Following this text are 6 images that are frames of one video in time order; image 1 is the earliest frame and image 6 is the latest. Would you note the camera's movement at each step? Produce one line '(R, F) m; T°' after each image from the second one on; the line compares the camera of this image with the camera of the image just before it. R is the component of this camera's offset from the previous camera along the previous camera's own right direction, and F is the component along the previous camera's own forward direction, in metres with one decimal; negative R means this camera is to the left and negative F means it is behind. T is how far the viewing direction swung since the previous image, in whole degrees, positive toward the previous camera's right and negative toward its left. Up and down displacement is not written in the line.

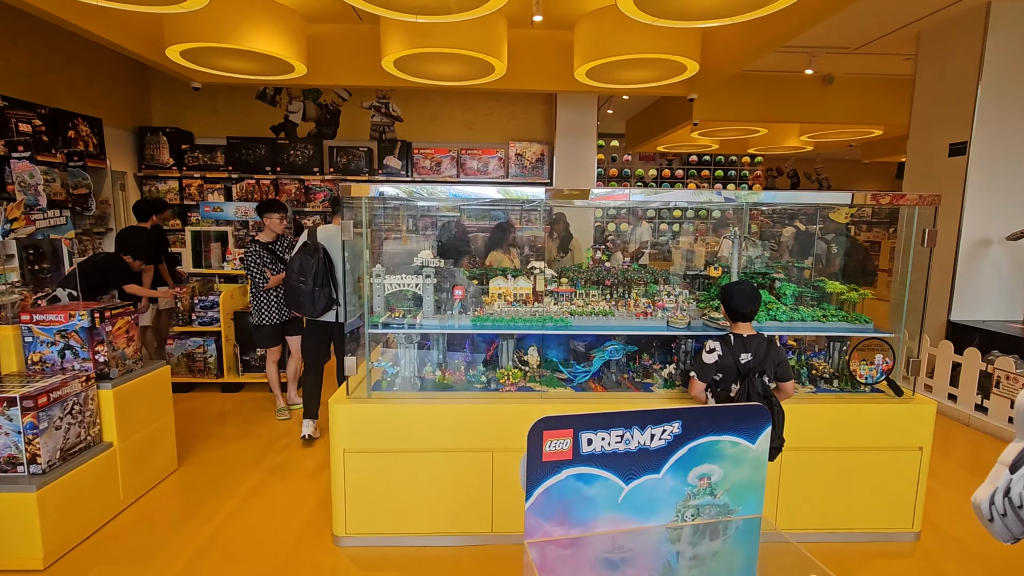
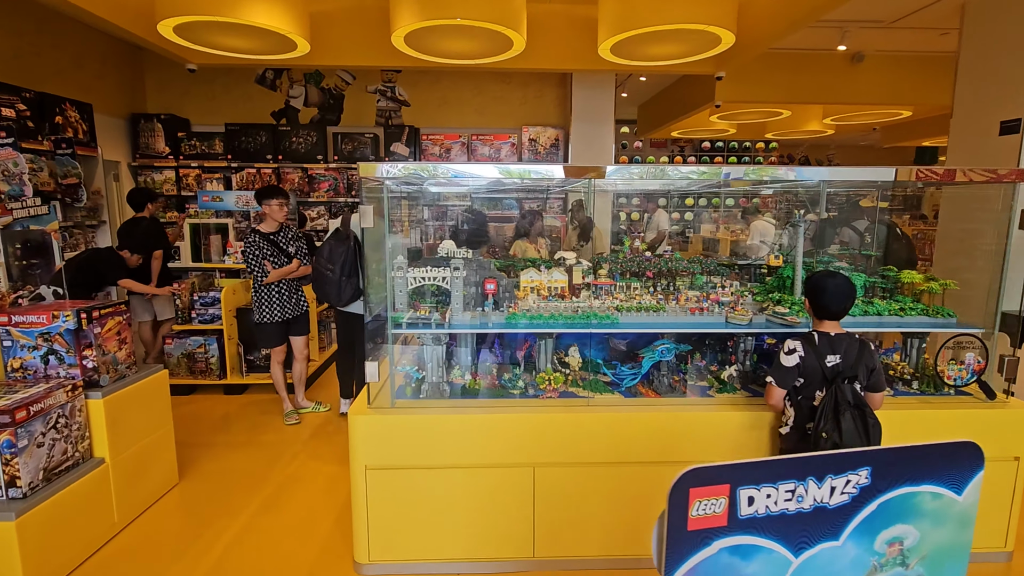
(-0.2, +0.4) m; 0°
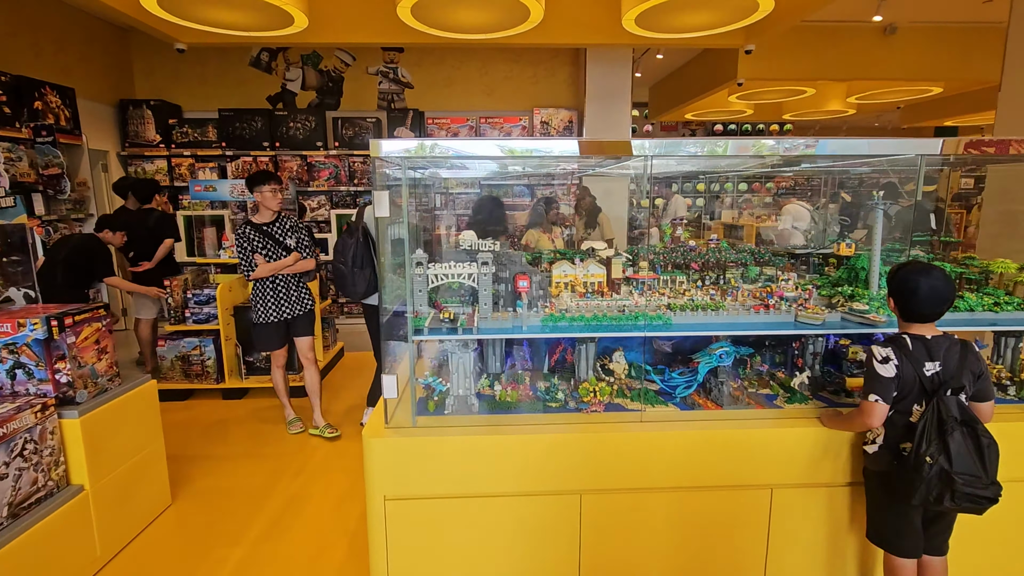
(-0.2, +0.4) m; 0°
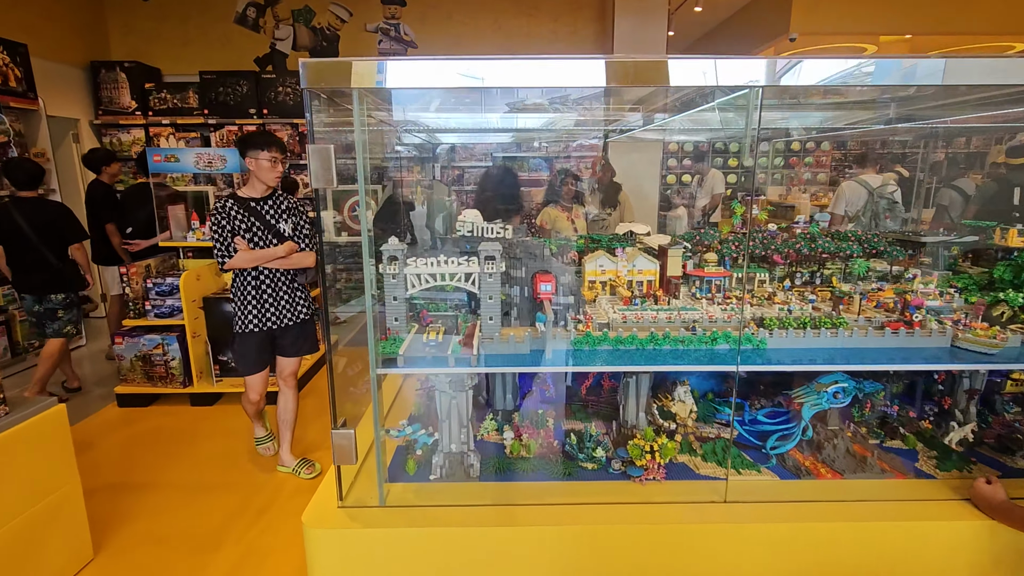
(0.0, +0.8) m; -2°
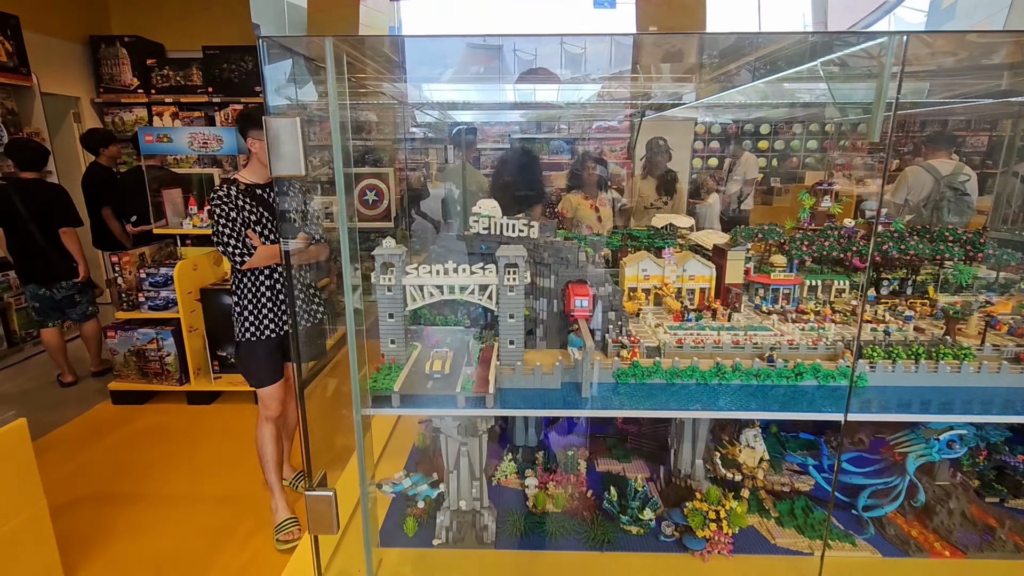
(0.0, +0.4) m; -2°
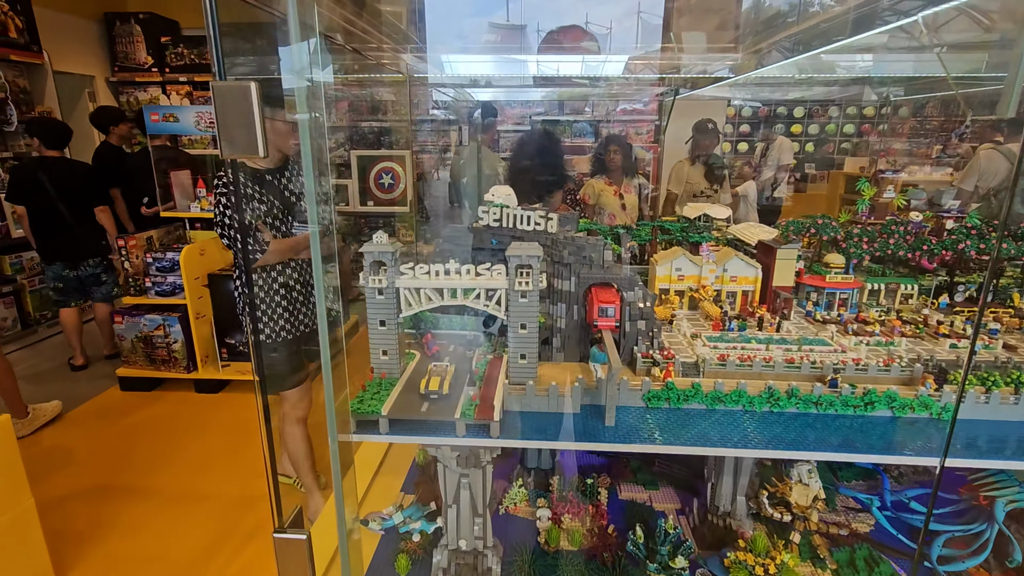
(0.0, +0.2) m; -2°
